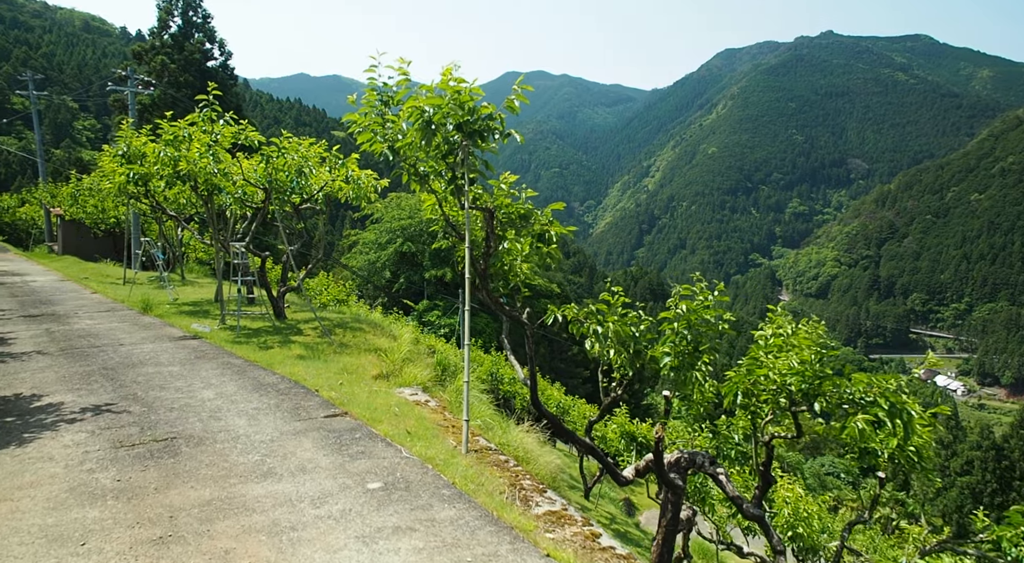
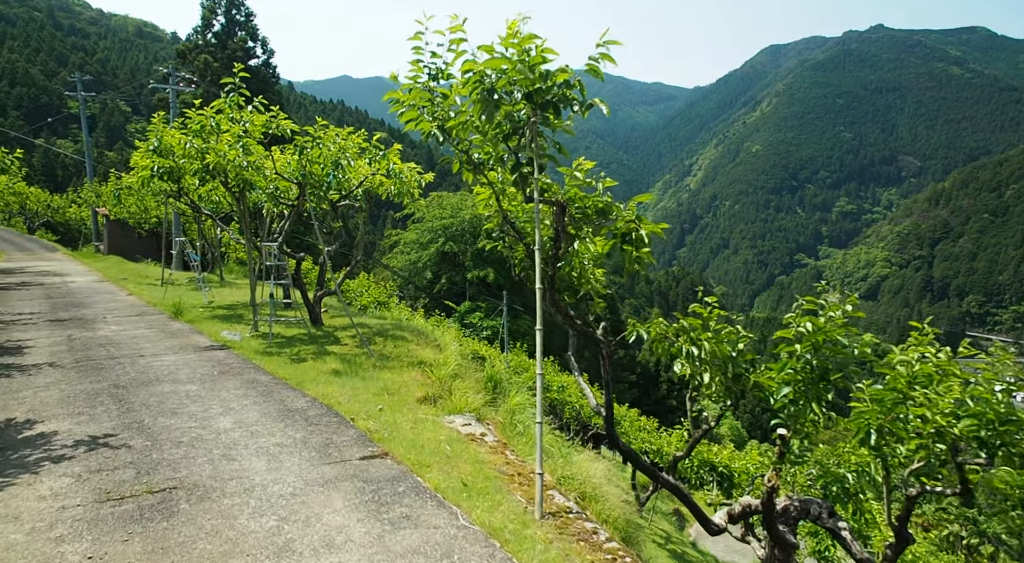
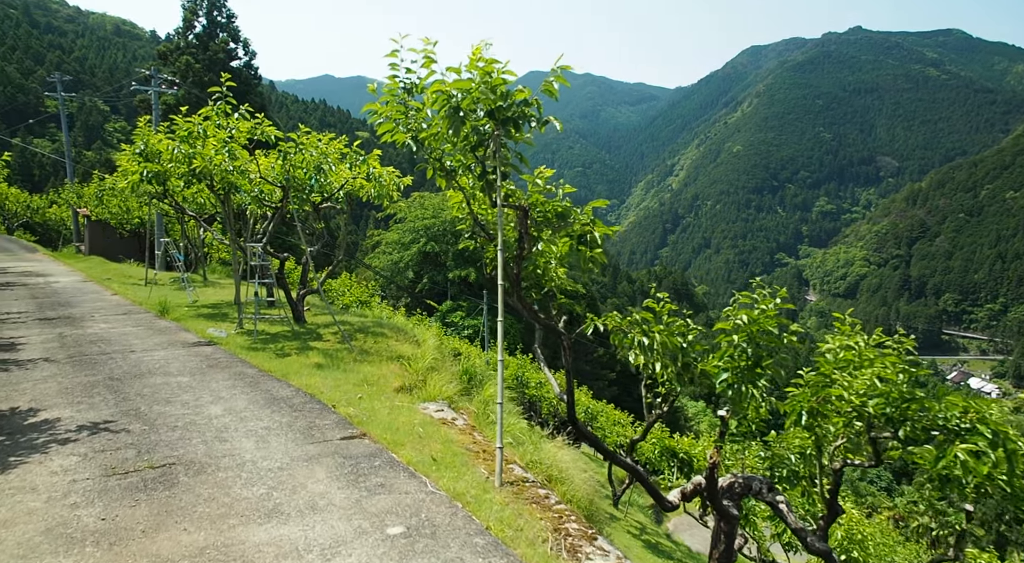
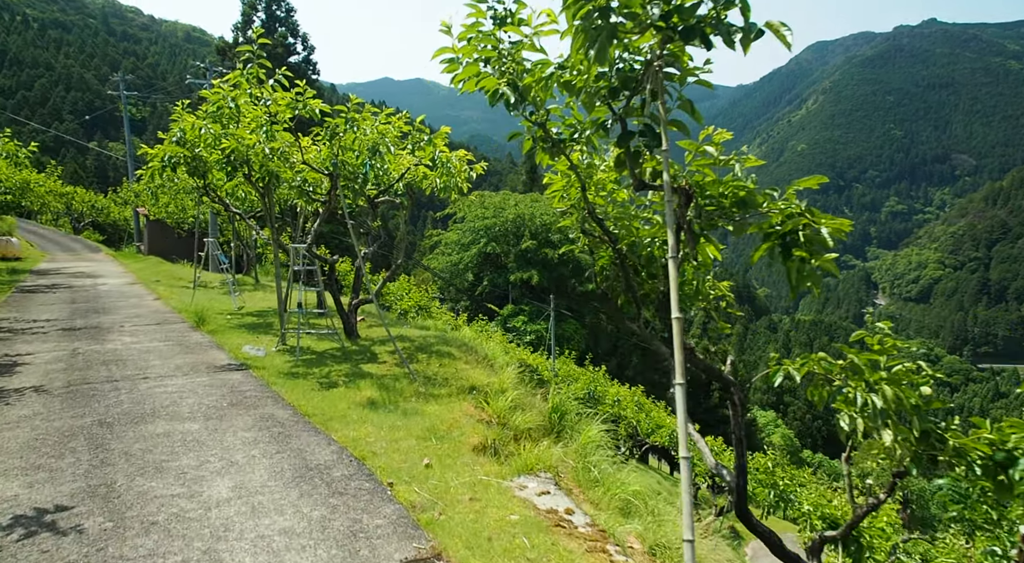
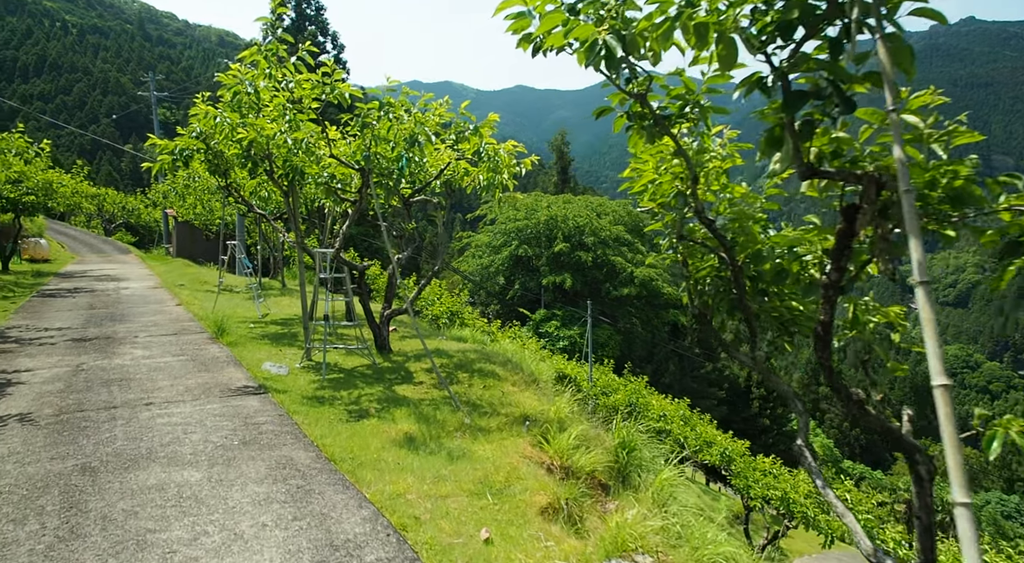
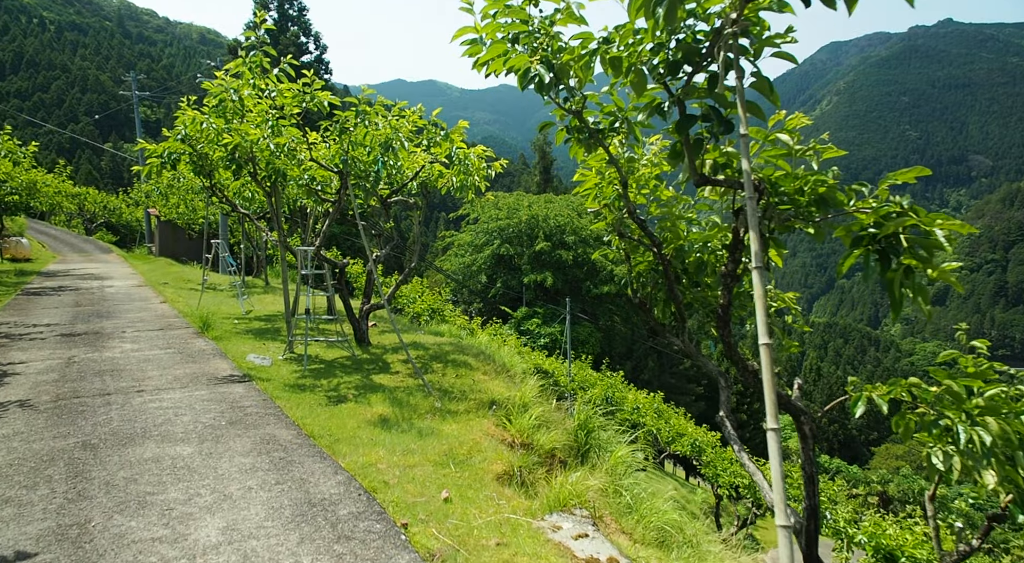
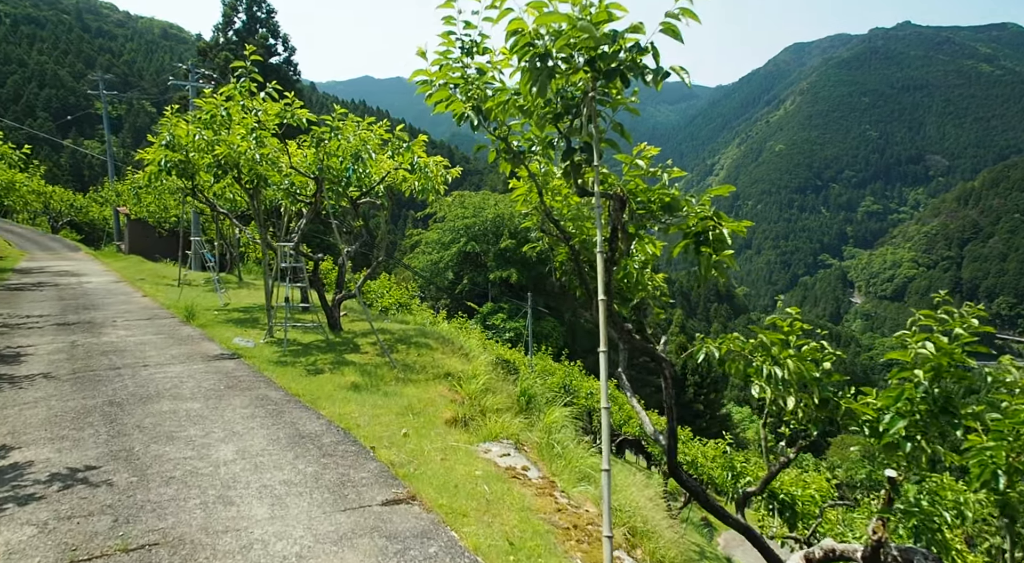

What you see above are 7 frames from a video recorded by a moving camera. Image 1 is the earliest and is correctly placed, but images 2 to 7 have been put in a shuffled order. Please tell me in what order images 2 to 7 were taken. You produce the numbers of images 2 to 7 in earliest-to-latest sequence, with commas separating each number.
3, 2, 7, 4, 6, 5
